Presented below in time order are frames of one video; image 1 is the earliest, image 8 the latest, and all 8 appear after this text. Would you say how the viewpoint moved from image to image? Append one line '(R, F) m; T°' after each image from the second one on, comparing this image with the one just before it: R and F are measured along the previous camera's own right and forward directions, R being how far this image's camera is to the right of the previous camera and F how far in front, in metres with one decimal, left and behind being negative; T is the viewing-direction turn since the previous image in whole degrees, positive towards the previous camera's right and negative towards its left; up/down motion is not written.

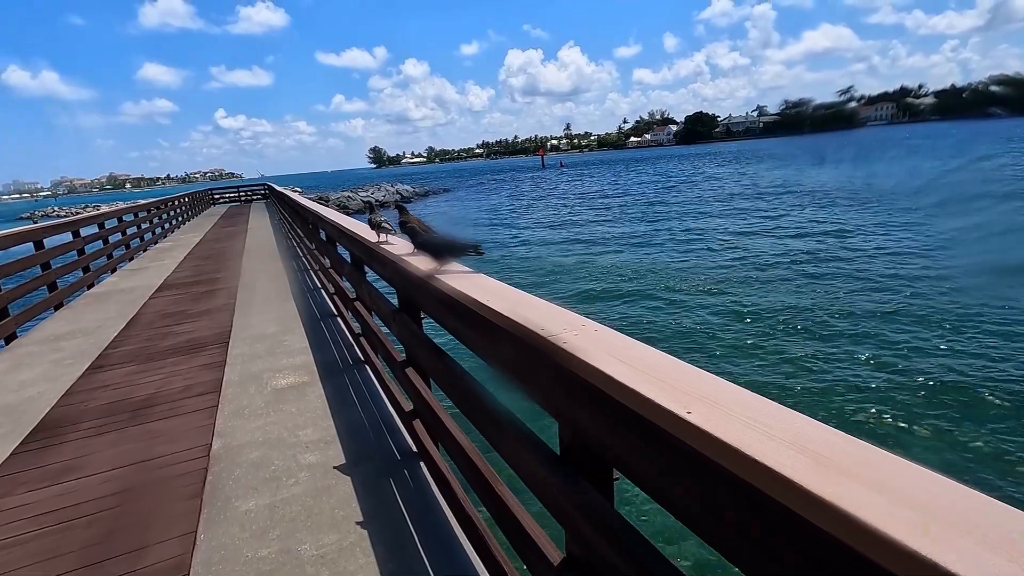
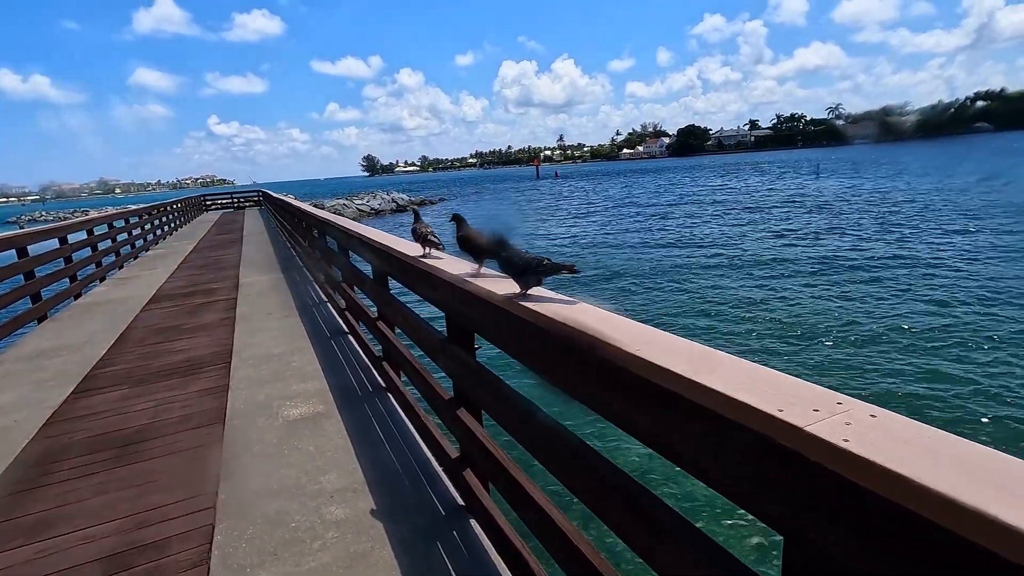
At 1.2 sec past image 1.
(-0.3, +0.4) m; +1°
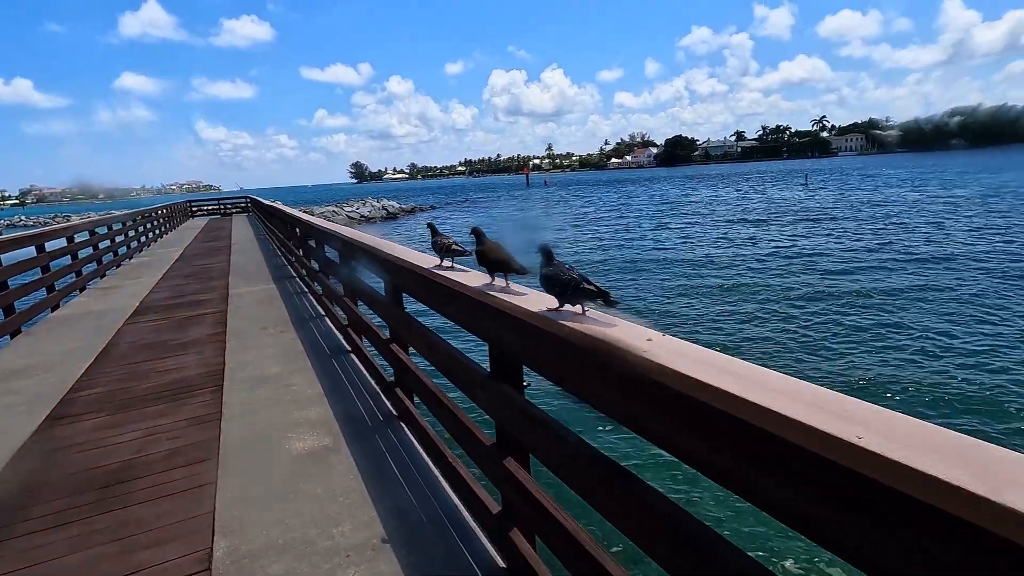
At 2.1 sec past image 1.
(-0.2, +0.3) m; +1°
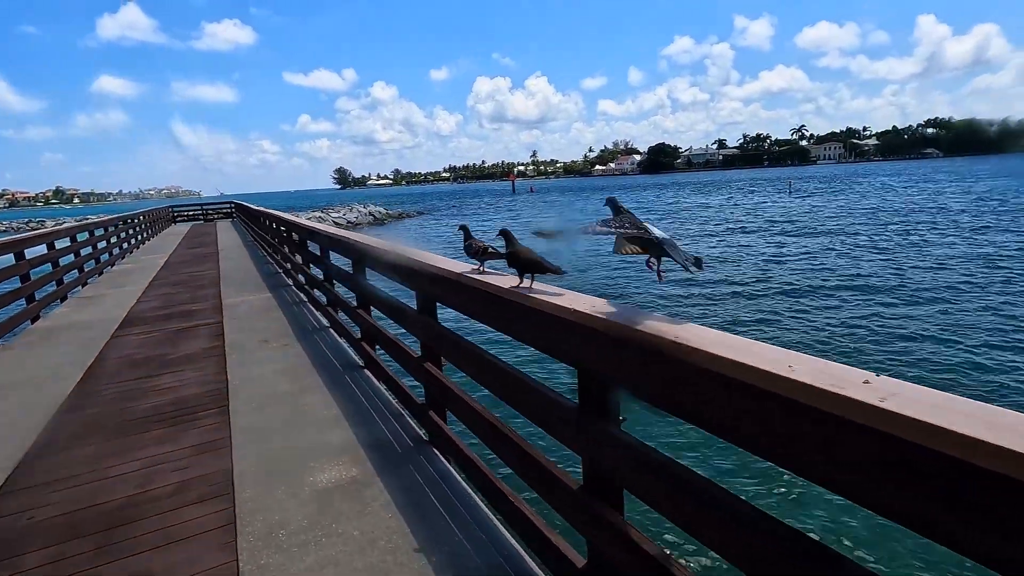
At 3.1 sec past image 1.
(-0.3, +0.2) m; +2°
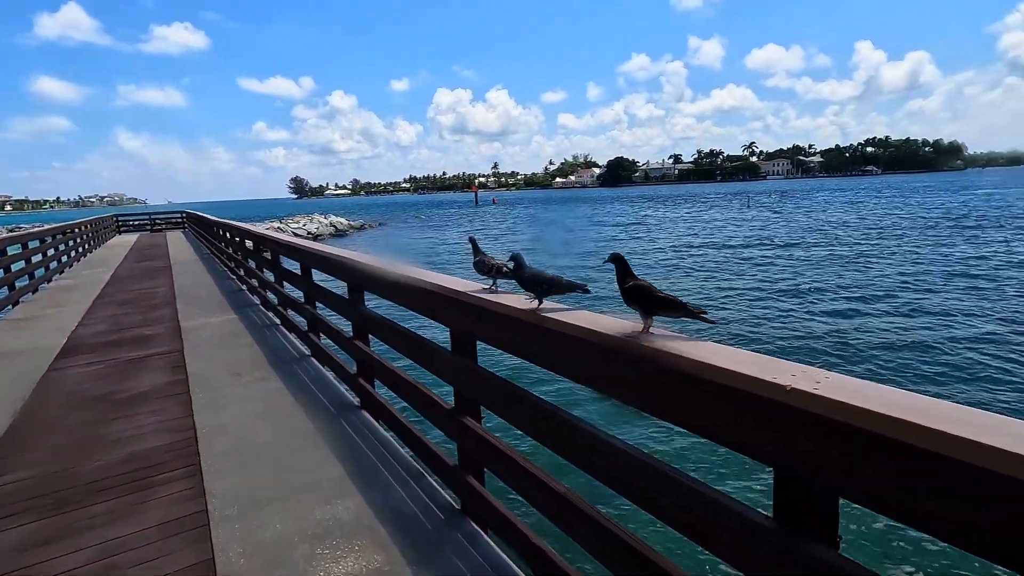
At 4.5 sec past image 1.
(-0.4, +0.5) m; +4°
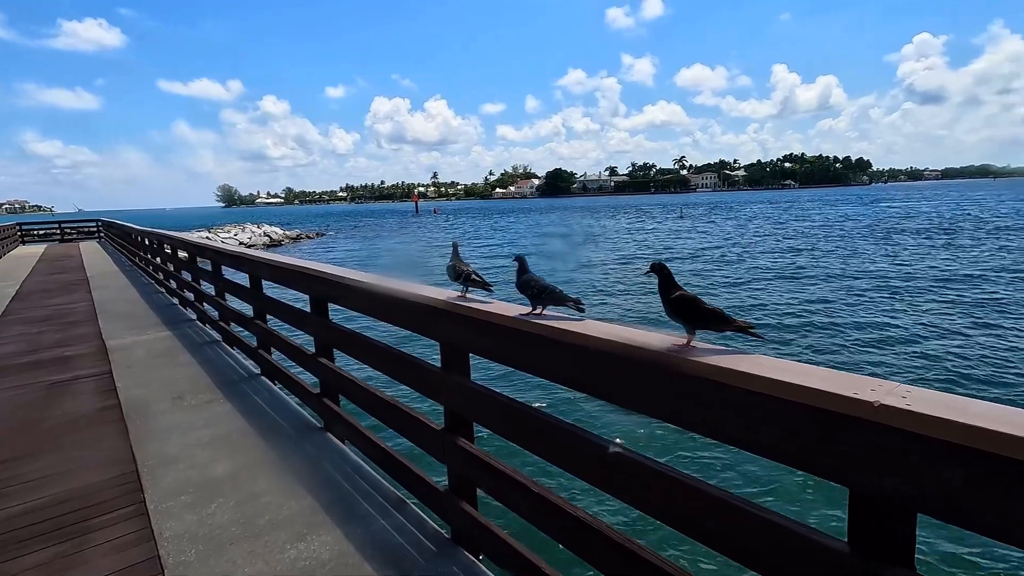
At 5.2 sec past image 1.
(-0.2, +0.1) m; +6°
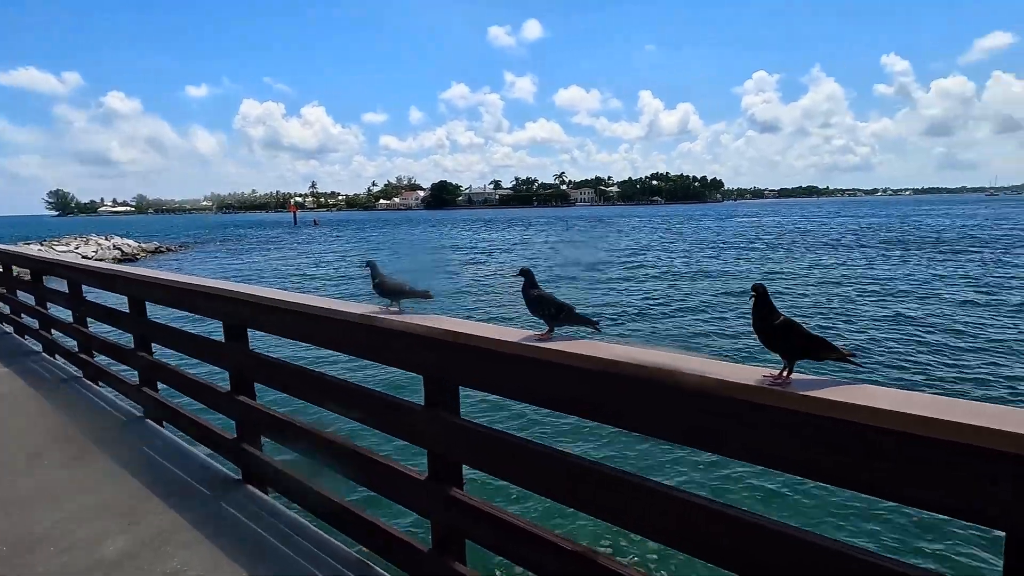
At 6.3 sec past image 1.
(-0.3, +0.3) m; +12°
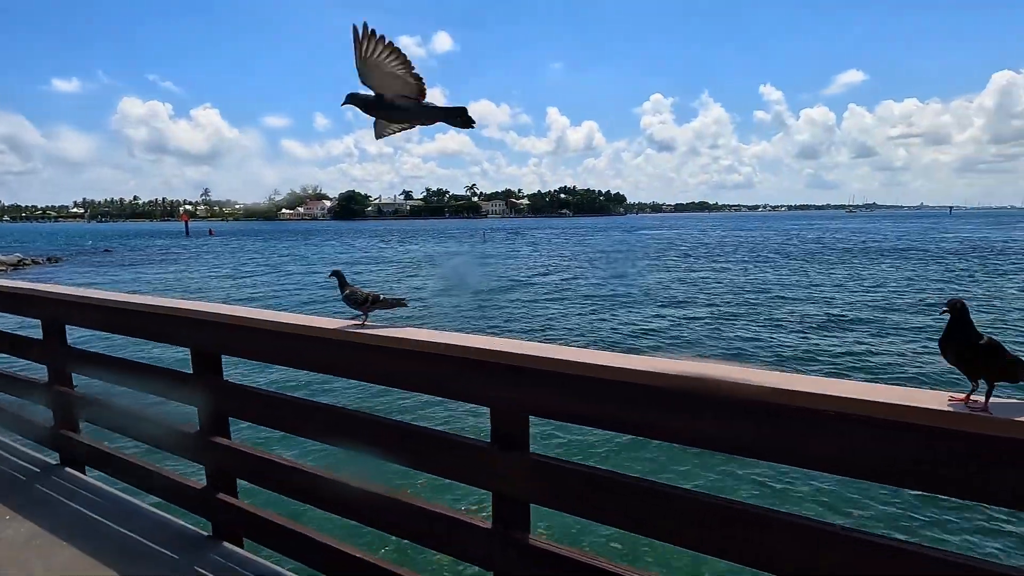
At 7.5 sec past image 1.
(-0.4, +0.2) m; +9°
